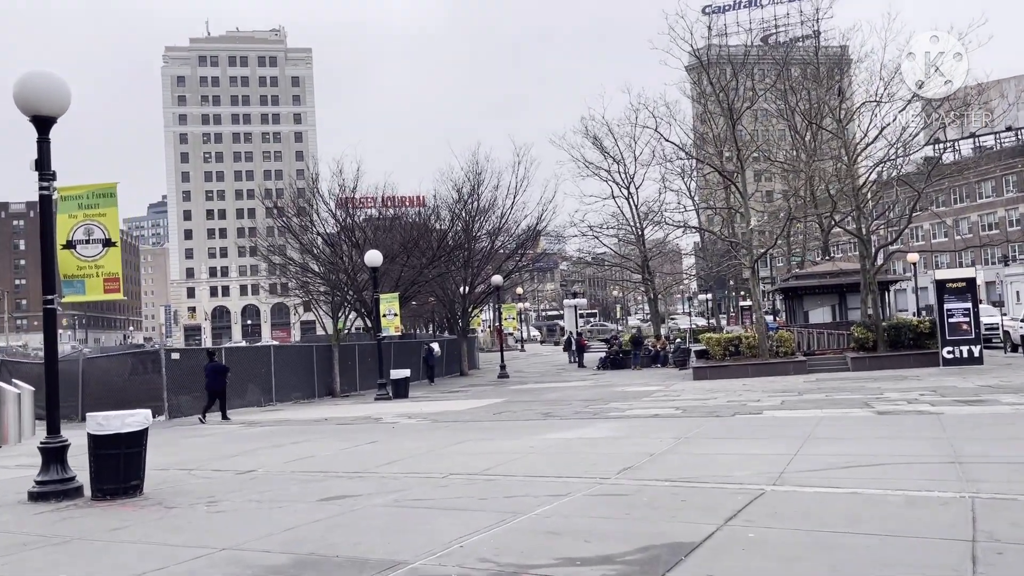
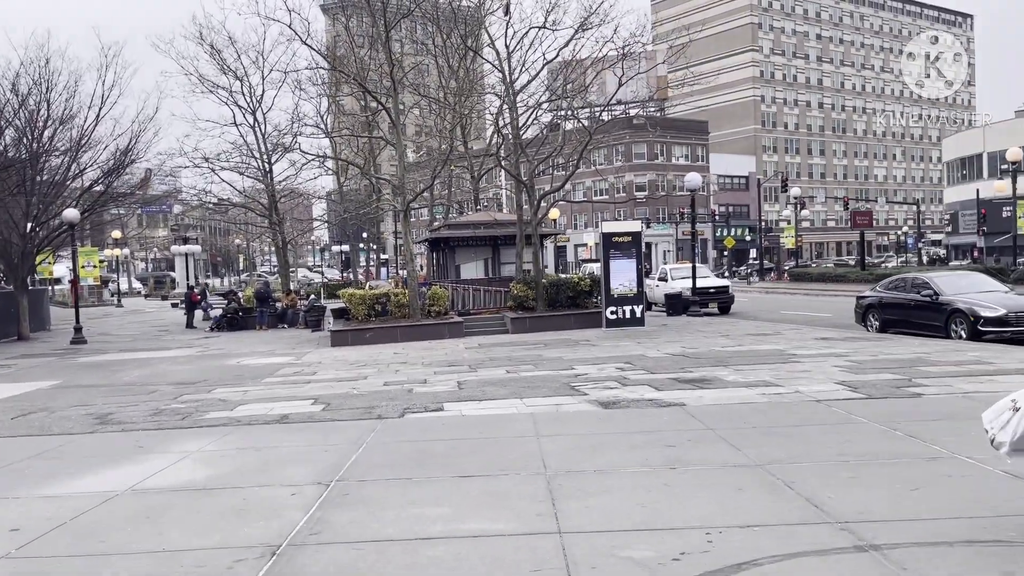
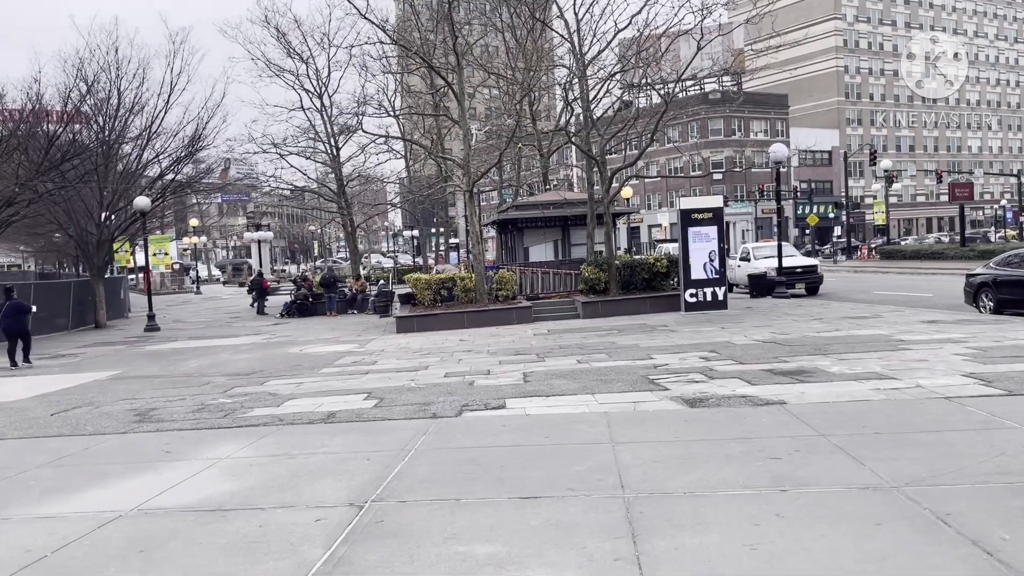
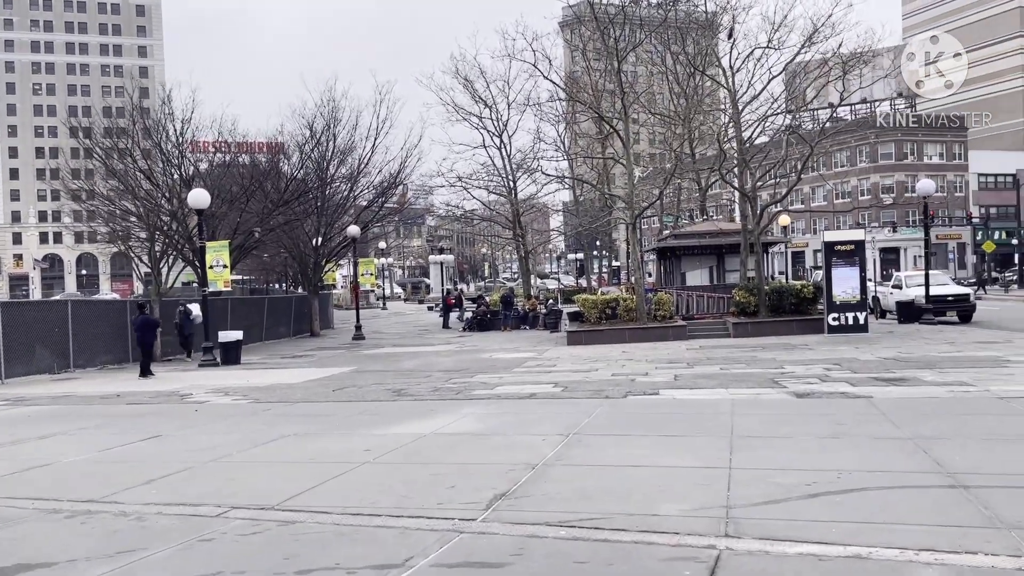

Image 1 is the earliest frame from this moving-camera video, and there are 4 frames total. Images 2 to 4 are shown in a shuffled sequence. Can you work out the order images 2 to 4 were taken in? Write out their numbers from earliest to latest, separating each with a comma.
4, 2, 3
